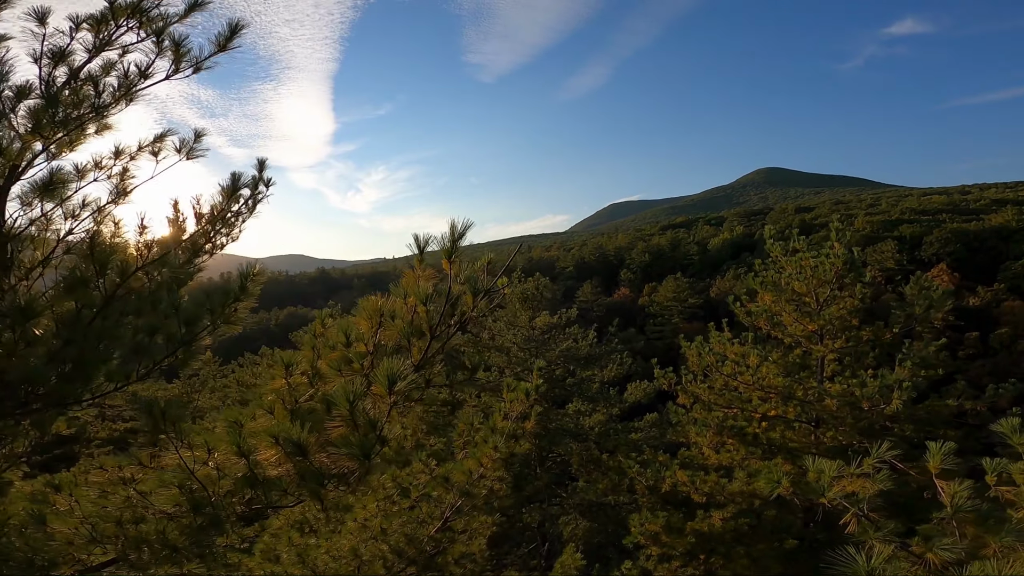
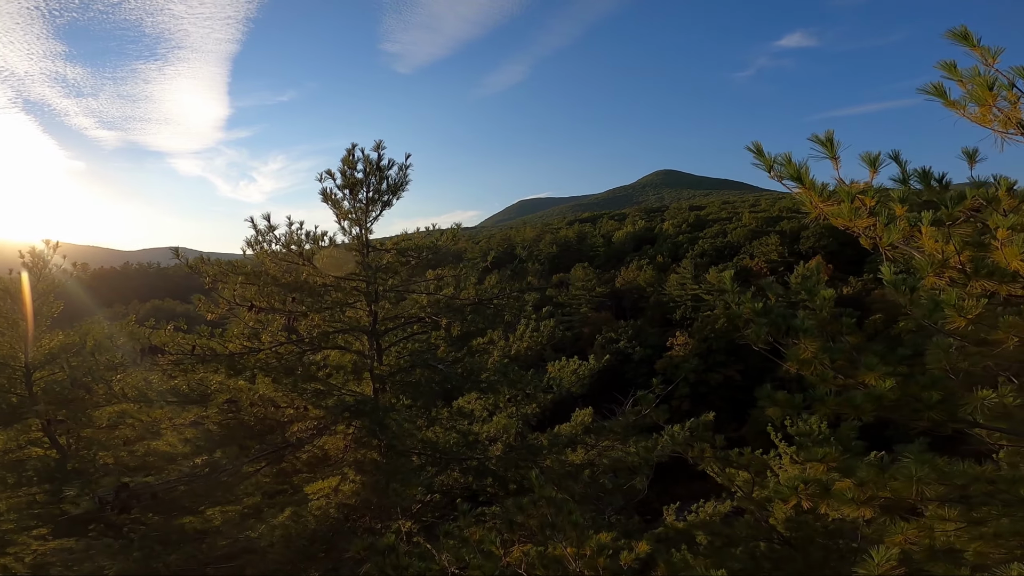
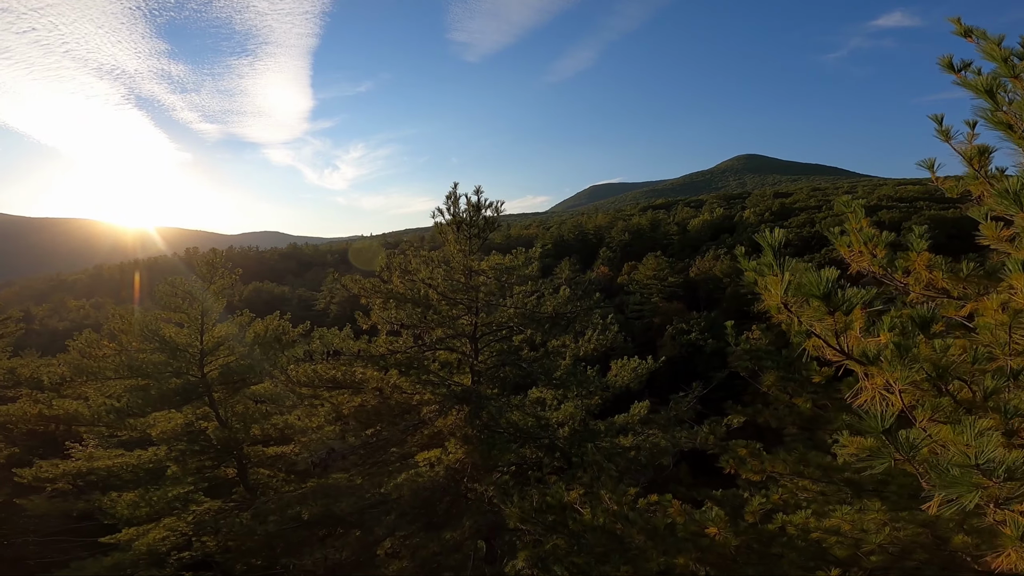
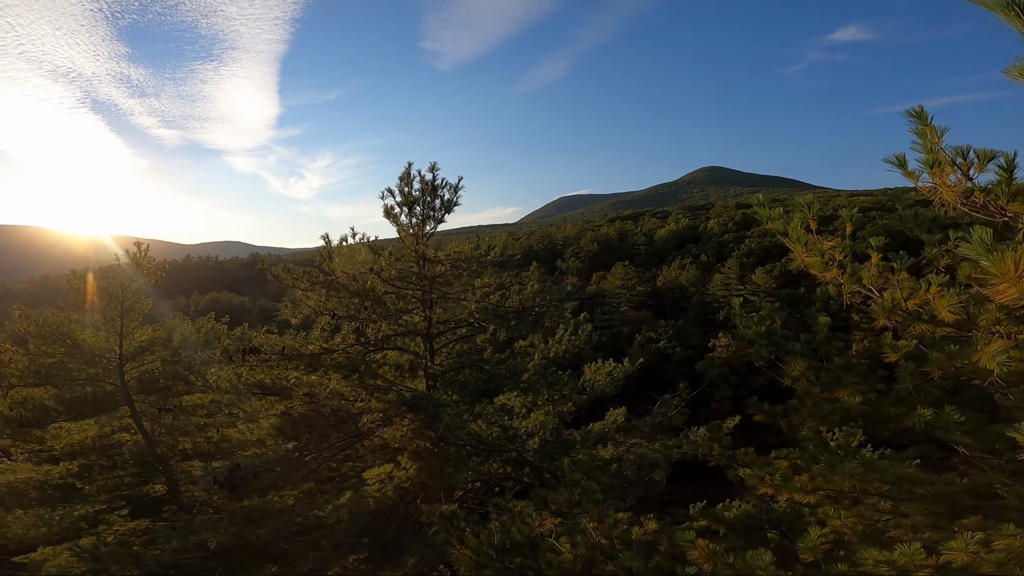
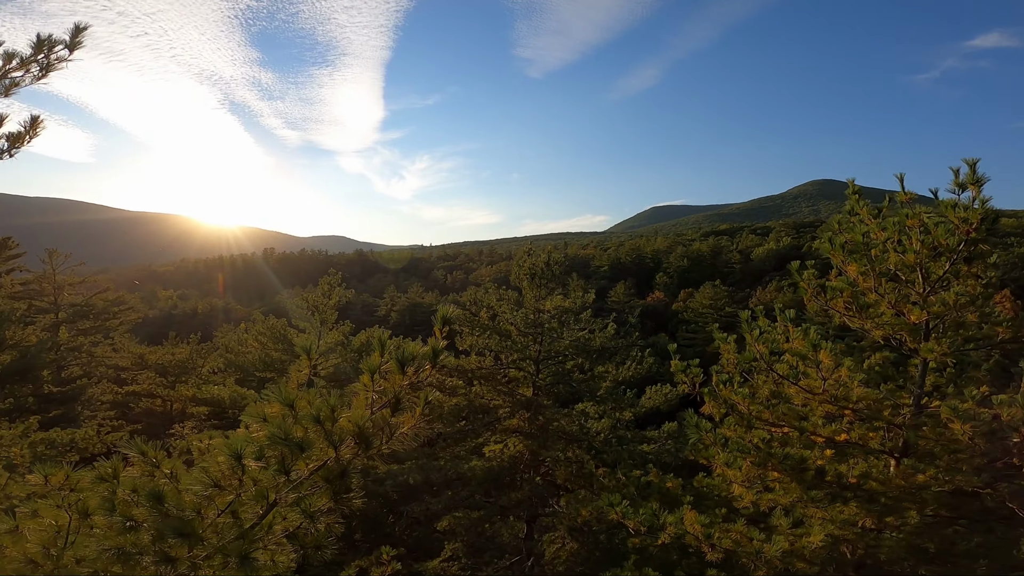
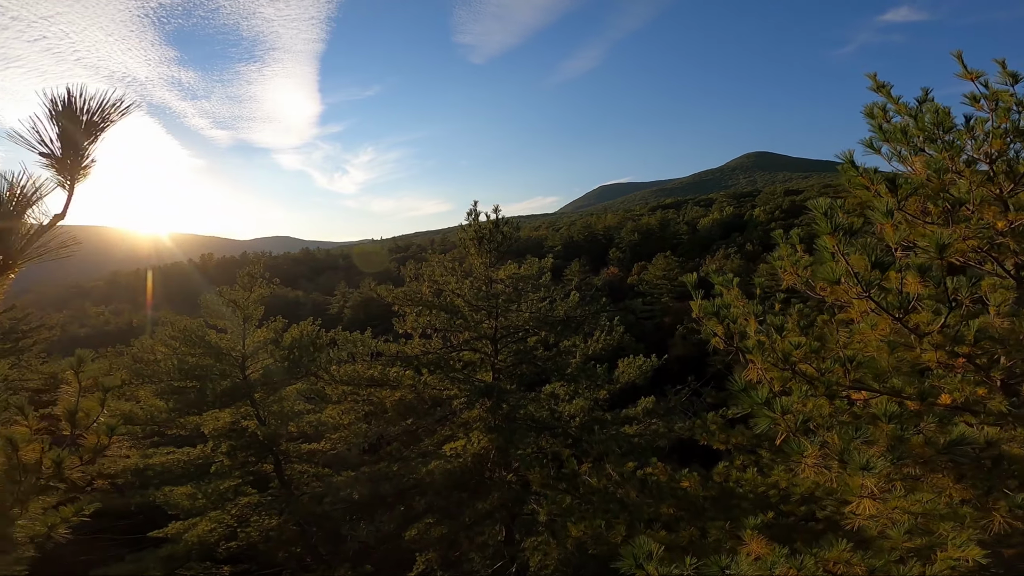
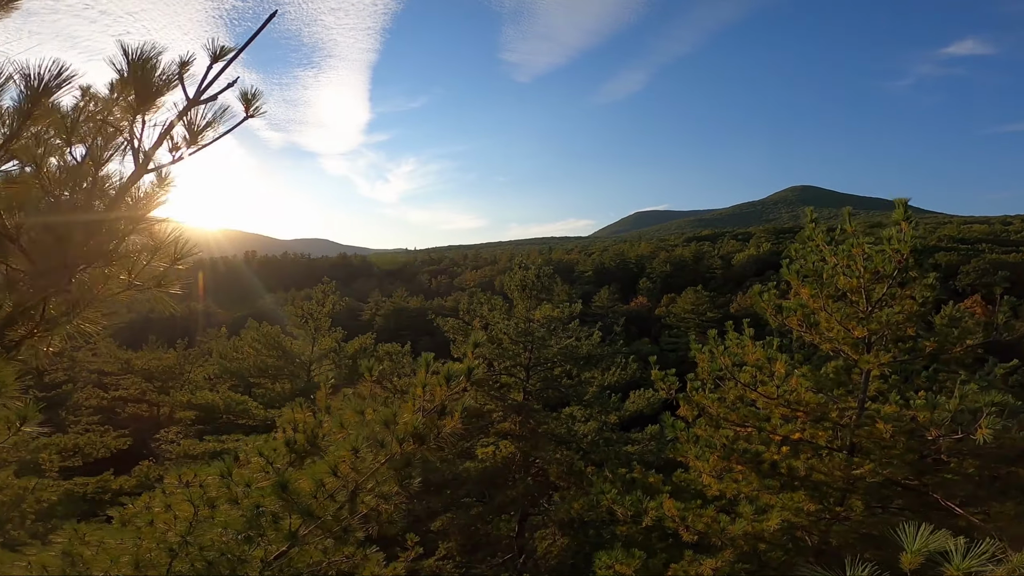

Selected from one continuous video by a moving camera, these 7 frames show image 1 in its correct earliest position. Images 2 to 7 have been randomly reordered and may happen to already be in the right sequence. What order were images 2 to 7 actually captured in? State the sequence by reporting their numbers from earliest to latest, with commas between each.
7, 5, 6, 3, 4, 2
